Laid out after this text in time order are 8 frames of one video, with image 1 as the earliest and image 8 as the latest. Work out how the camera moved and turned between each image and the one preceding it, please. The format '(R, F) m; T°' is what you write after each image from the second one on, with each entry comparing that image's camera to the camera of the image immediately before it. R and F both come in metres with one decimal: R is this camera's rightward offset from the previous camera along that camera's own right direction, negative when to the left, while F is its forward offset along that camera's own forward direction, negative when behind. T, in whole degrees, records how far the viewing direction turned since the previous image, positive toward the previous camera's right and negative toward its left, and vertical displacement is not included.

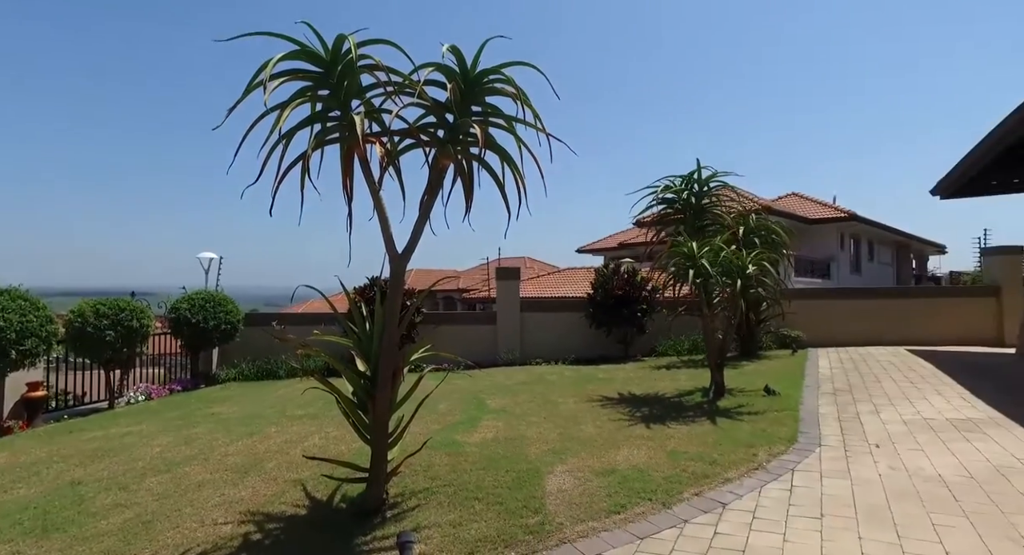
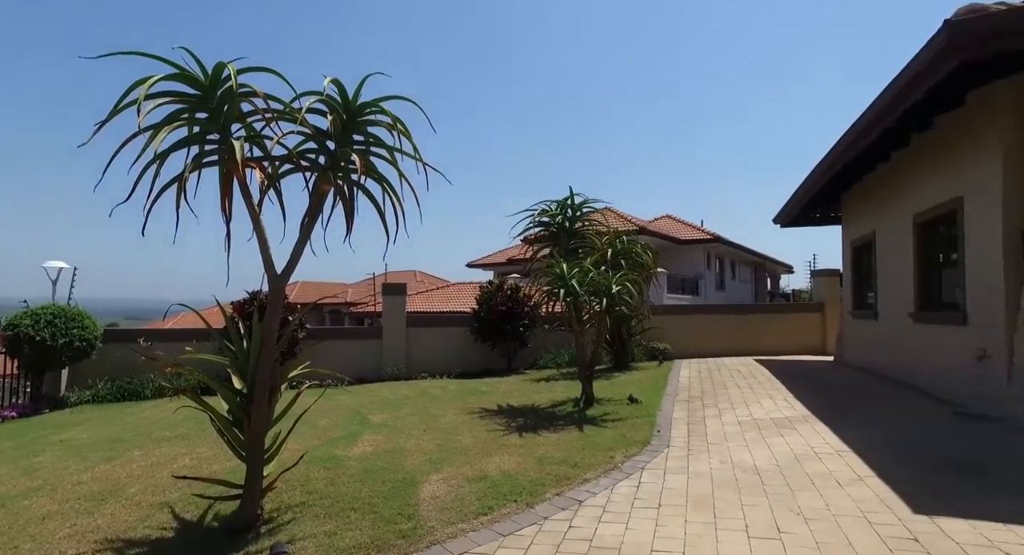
(+0.1, -0.4) m; +10°
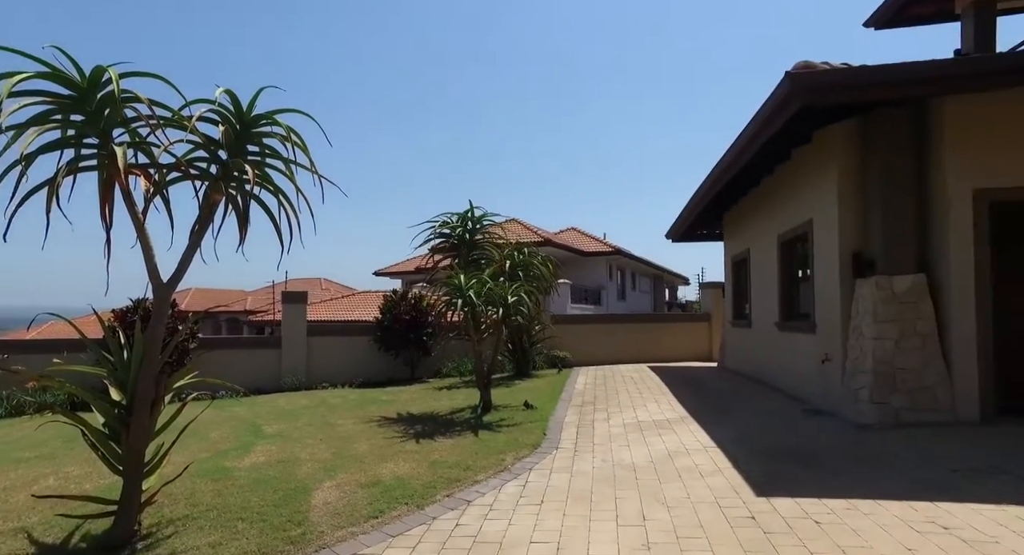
(+0.1, -0.2) m; +8°
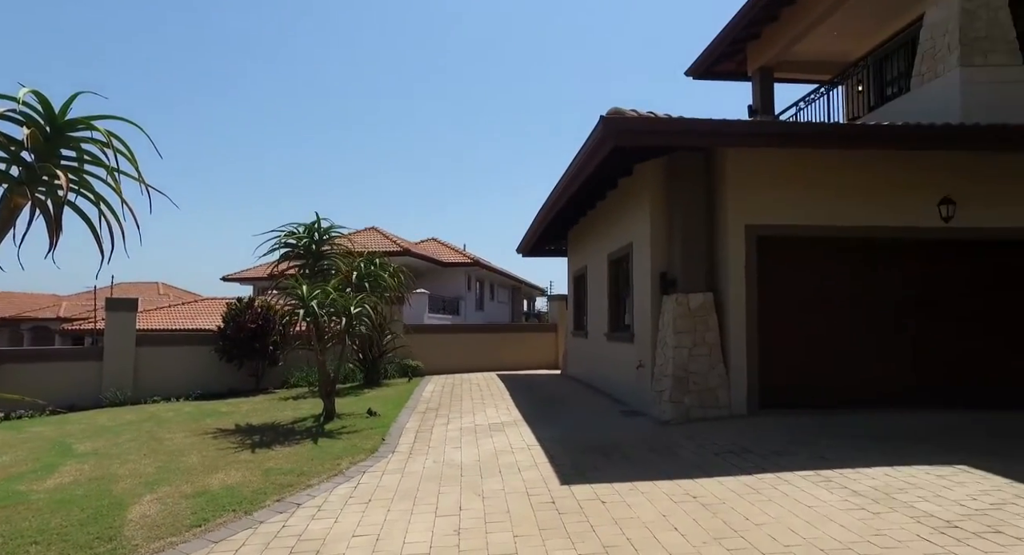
(+0.2, -0.5) m; +13°
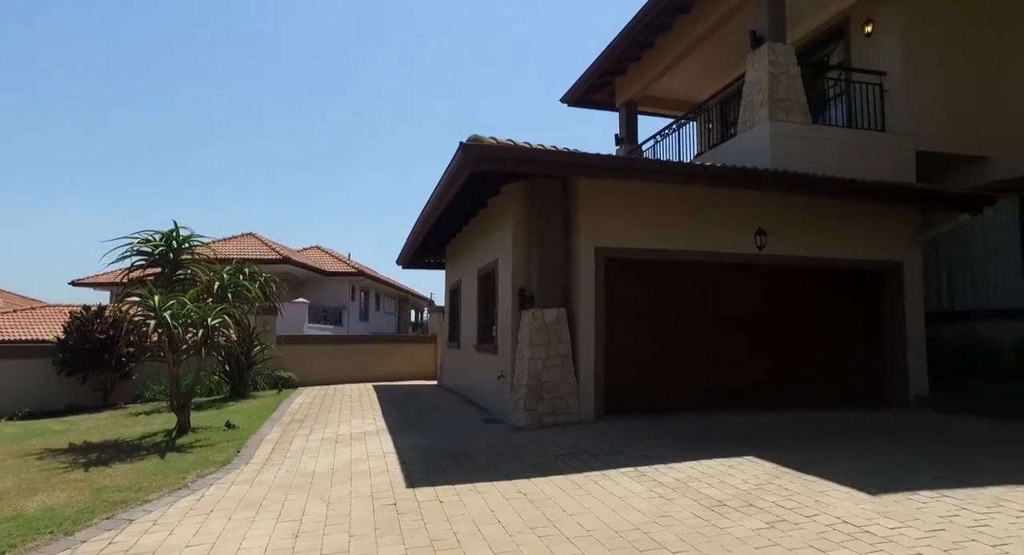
(+0.3, -0.4) m; +10°
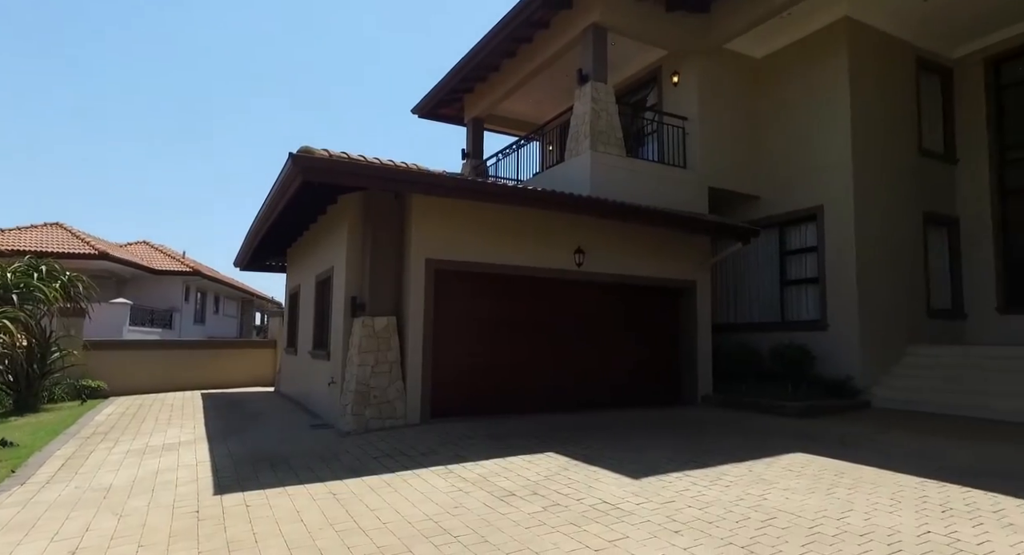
(+0.3, -0.5) m; +13°
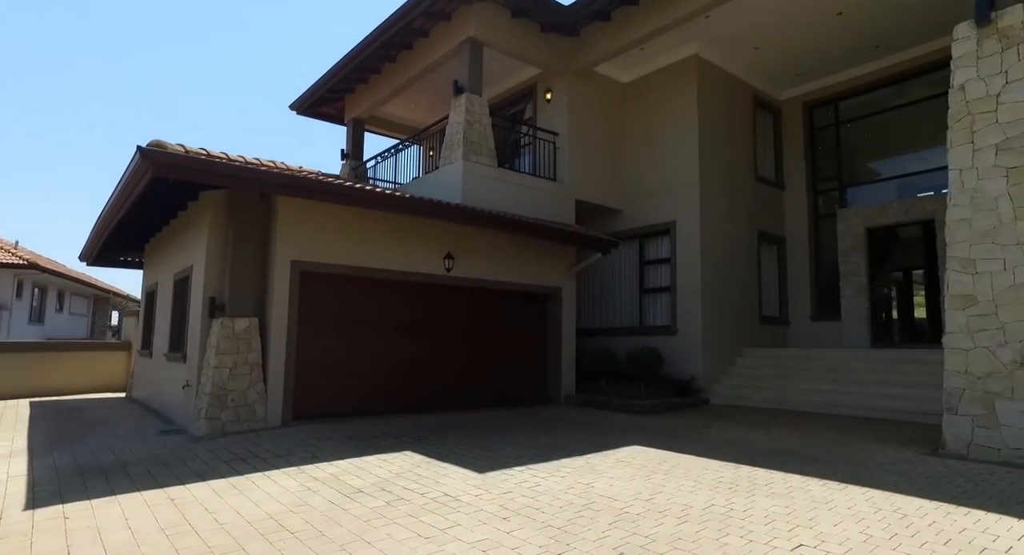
(+0.3, -0.3) m; +10°
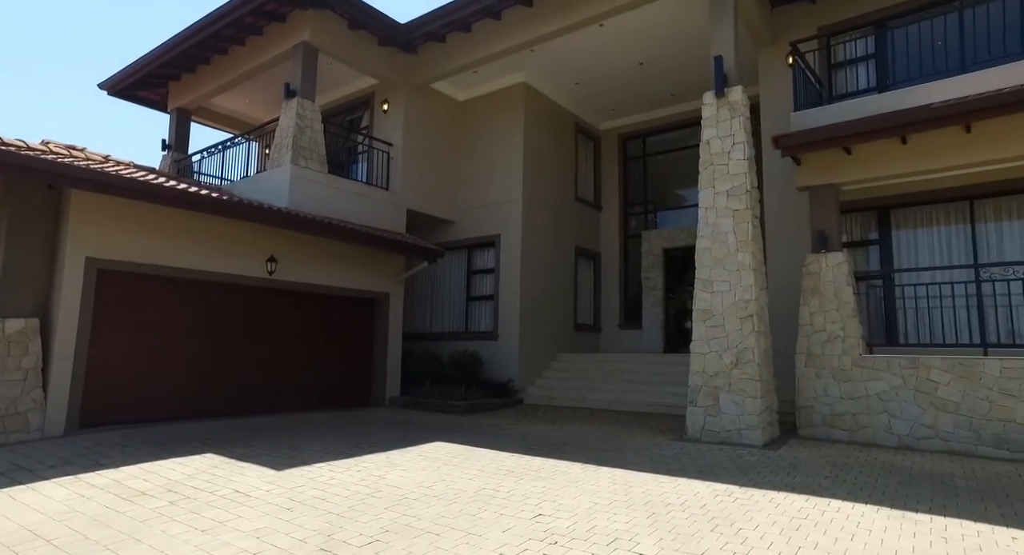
(+0.5, -0.6) m; +13°
